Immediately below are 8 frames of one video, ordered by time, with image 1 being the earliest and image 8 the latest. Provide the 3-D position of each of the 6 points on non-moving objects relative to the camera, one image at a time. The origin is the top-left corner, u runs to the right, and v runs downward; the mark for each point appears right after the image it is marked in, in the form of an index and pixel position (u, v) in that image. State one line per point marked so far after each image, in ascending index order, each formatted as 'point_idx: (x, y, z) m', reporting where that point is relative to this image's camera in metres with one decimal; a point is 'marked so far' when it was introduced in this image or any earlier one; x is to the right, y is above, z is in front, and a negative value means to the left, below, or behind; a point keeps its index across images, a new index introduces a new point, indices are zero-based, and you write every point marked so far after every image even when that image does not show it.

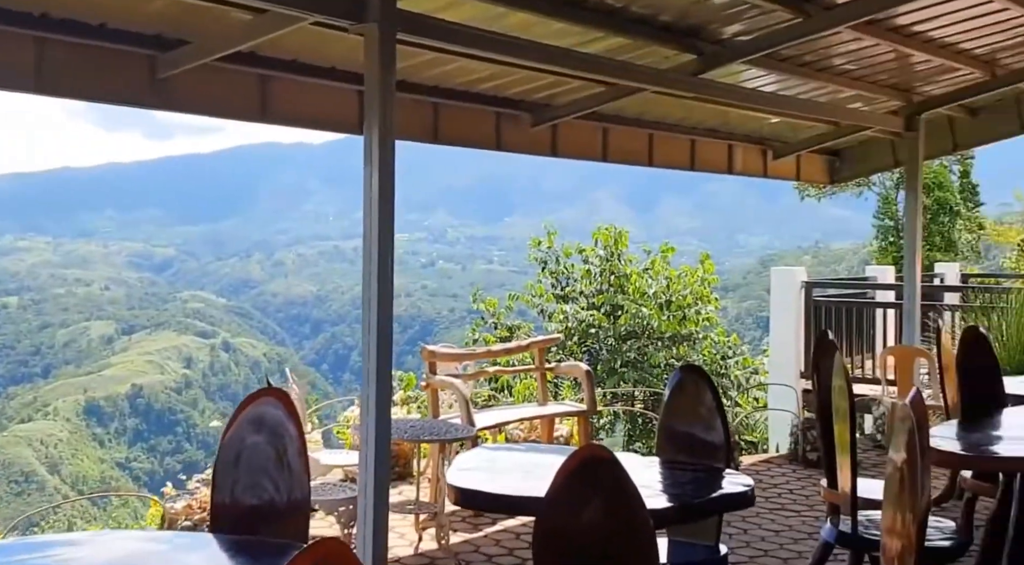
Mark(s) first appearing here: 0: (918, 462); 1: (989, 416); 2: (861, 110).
0: (+0.9, -0.4, +2.0) m
1: (+1.8, -0.5, +3.4) m
2: (+2.1, +1.0, +5.5) m
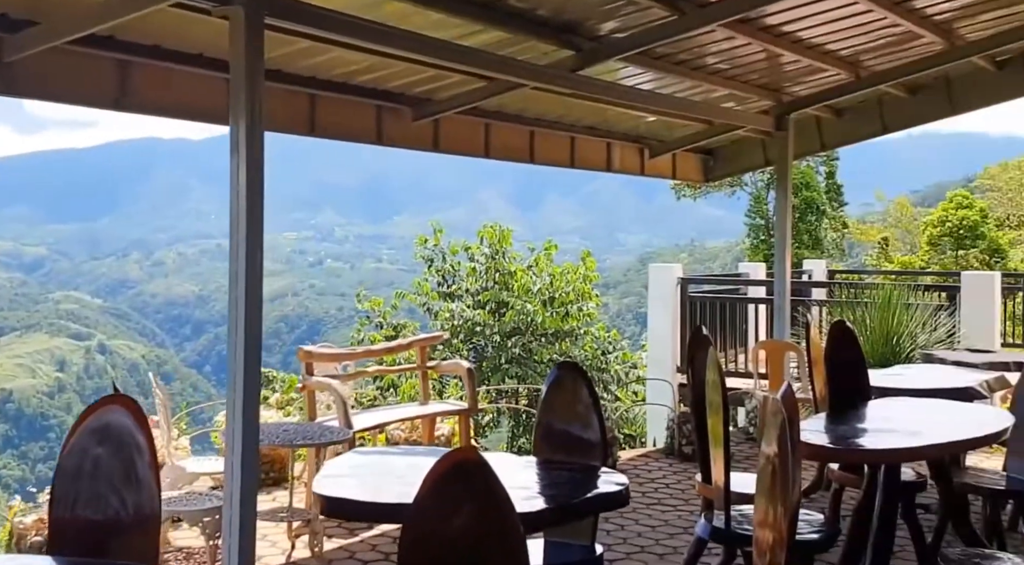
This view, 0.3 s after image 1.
0: (+0.6, -0.4, +2.0) m
1: (+1.3, -0.5, +3.5) m
2: (+1.4, +1.1, +5.6) m
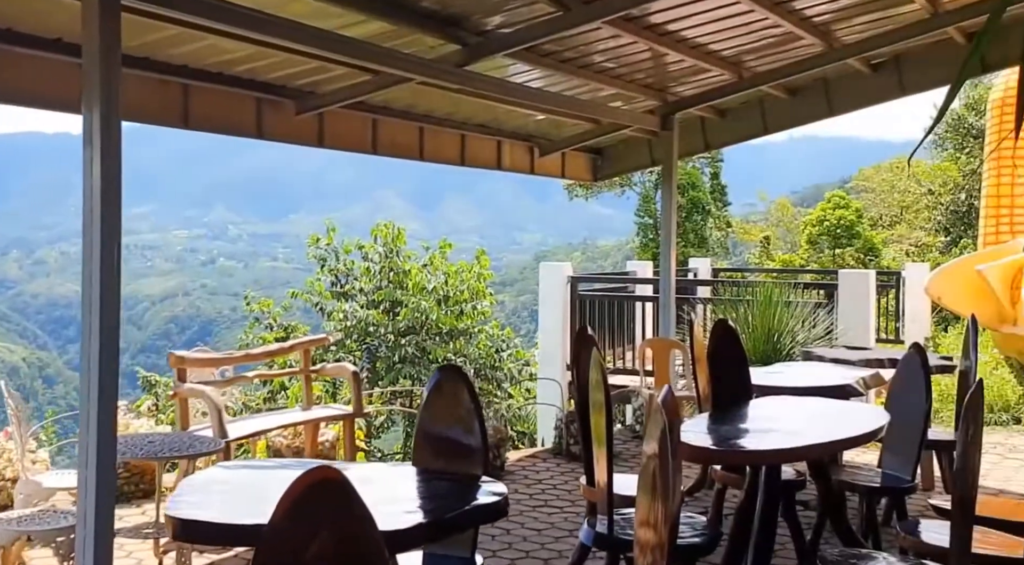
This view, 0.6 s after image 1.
0: (+0.3, -0.4, +1.9) m
1: (+0.9, -0.5, +3.5) m
2: (+0.7, +1.1, +5.6) m
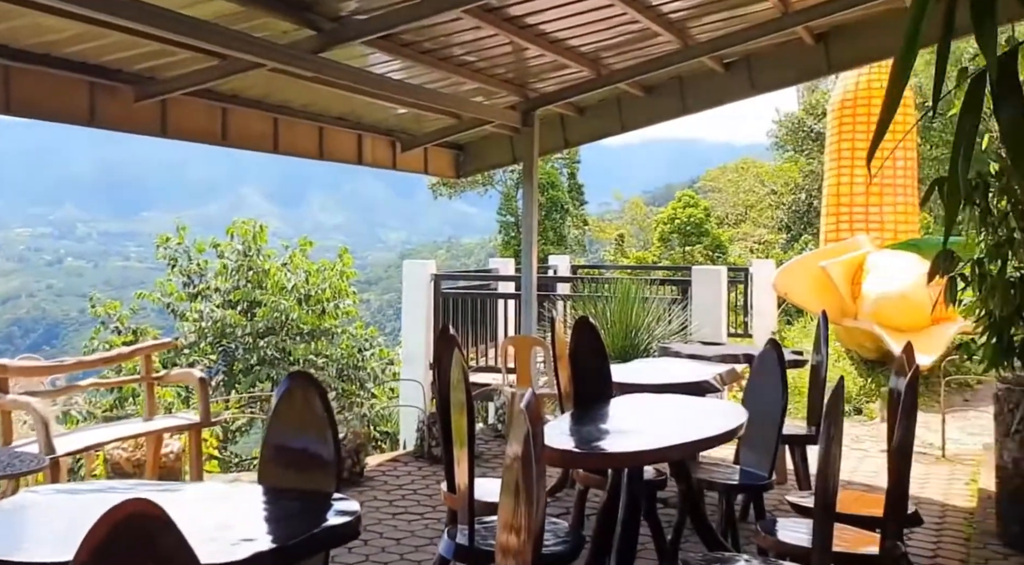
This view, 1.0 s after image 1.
0: (0.0, -0.4, +1.8) m
1: (+0.3, -0.5, +3.5) m
2: (-0.2, +1.1, +5.5) m
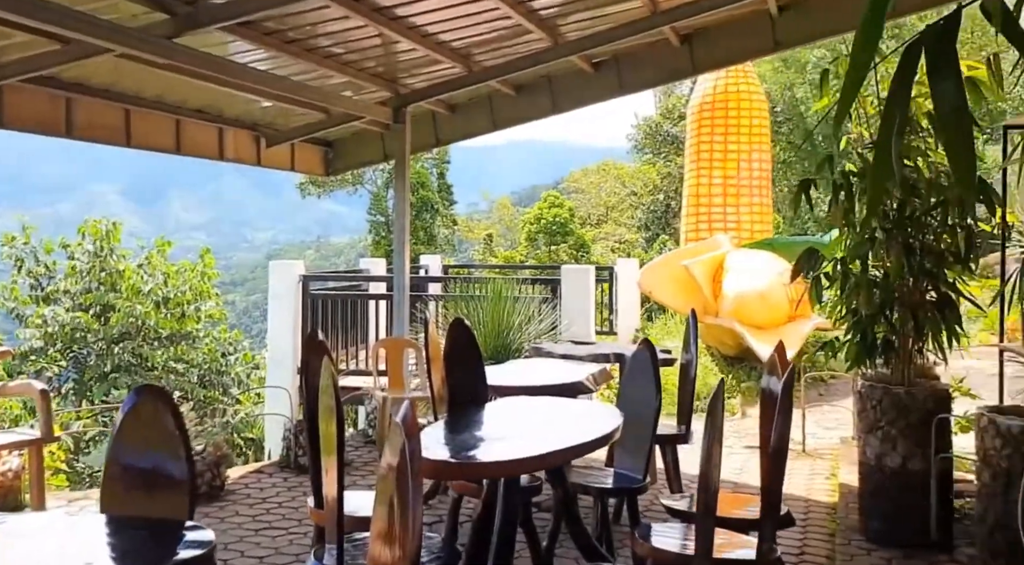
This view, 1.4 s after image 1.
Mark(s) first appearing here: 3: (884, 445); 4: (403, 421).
0: (-0.2, -0.4, +1.7) m
1: (-0.1, -0.5, +3.4) m
2: (-0.9, +1.1, +5.3) m
3: (+1.4, -0.6, +3.4) m
4: (-0.2, -0.3, +1.8) m
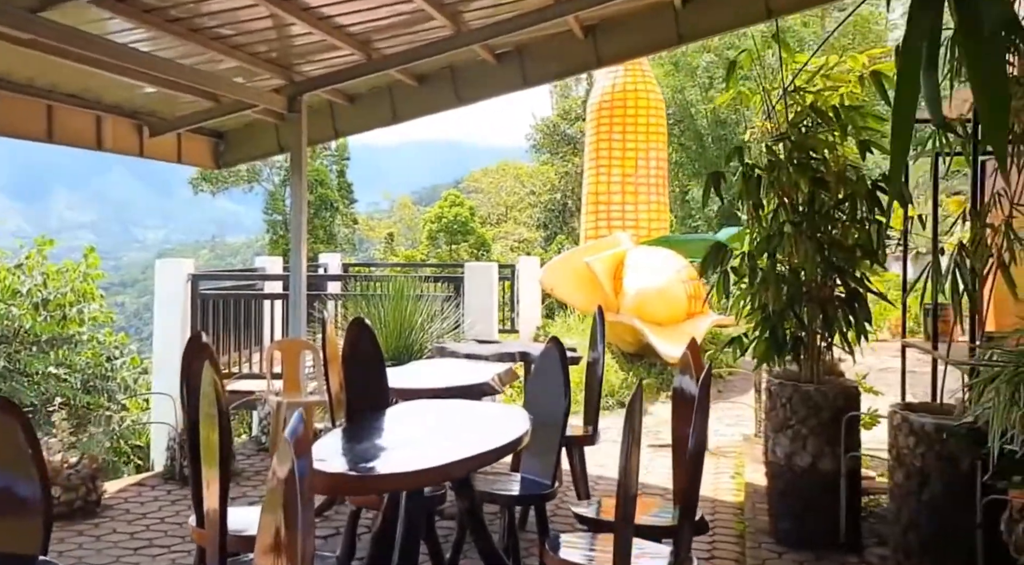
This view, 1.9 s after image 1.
0: (-0.3, -0.4, +1.5) m
1: (-0.5, -0.5, +3.2) m
2: (-1.5, +1.1, +5.0) m
3: (+1.0, -0.6, +3.4) m
4: (-0.4, -0.3, +1.6) m
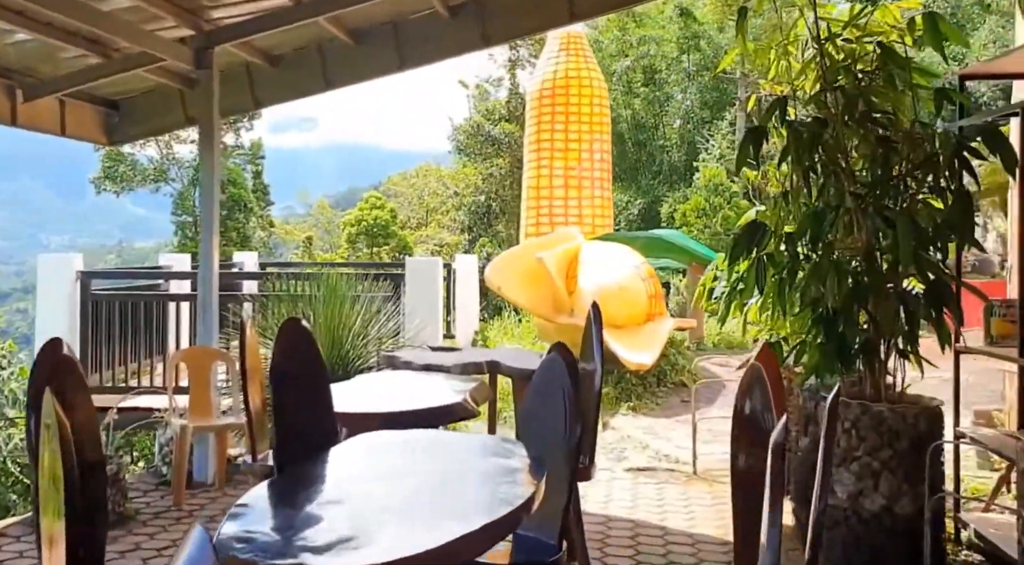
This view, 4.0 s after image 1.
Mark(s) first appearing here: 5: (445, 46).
0: (-0.2, -0.3, +0.6) m
1: (-0.5, -0.4, +2.3) m
2: (-1.7, +1.1, +4.0) m
3: (+1.0, -0.6, +2.6) m
4: (-0.3, -0.2, +0.8) m
5: (-0.3, +1.2, +4.7) m
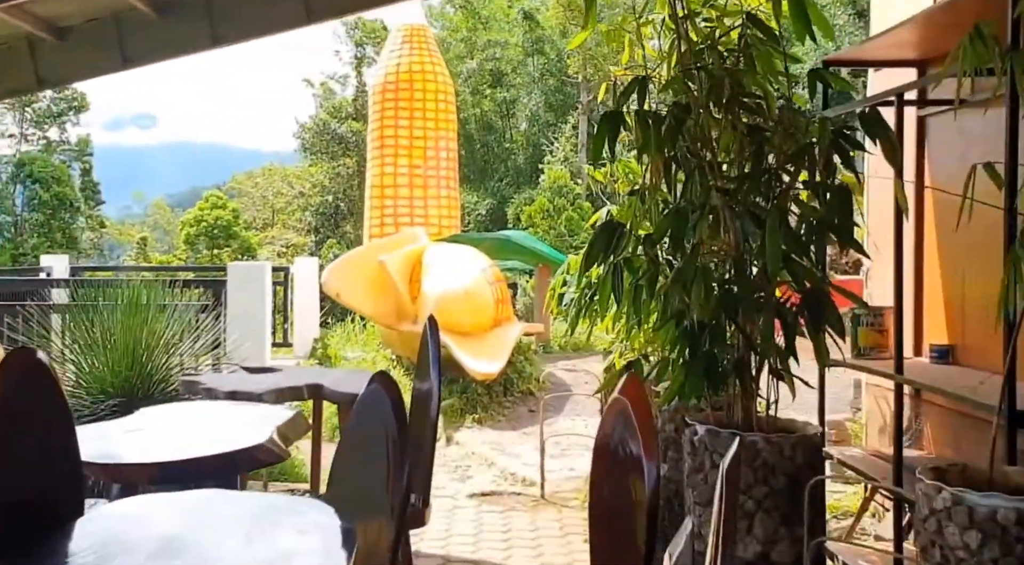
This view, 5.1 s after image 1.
0: (-0.3, -0.4, +0.1) m
1: (-0.9, -0.5, +1.7) m
2: (-2.3, +1.1, +3.2) m
3: (+0.5, -0.6, +2.3) m
4: (-0.4, -0.3, +0.2) m
5: (-1.1, +1.2, +4.2) m
